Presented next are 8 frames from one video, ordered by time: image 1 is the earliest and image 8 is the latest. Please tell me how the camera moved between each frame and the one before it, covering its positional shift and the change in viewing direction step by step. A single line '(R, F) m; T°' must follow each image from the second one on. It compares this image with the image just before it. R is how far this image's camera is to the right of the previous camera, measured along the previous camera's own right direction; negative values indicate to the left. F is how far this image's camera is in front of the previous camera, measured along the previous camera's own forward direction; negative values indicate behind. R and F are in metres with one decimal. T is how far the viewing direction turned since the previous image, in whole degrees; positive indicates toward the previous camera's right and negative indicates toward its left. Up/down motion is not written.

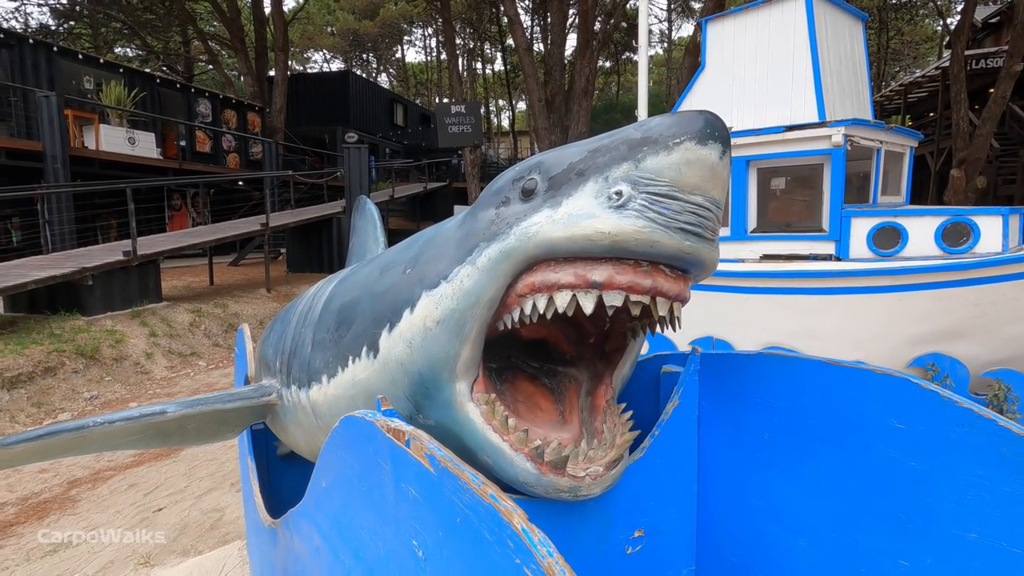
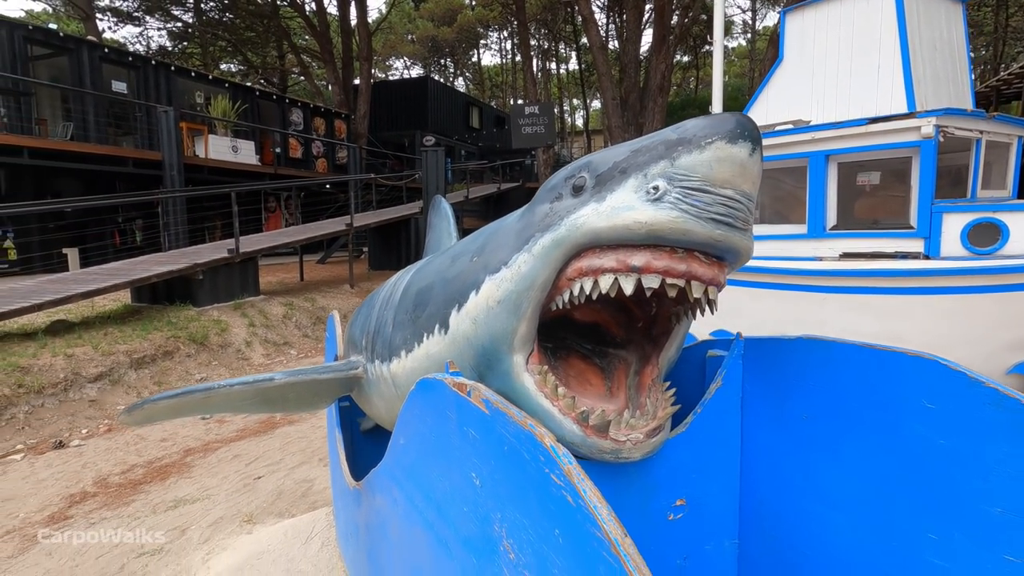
(0.0, -0.1) m; -8°
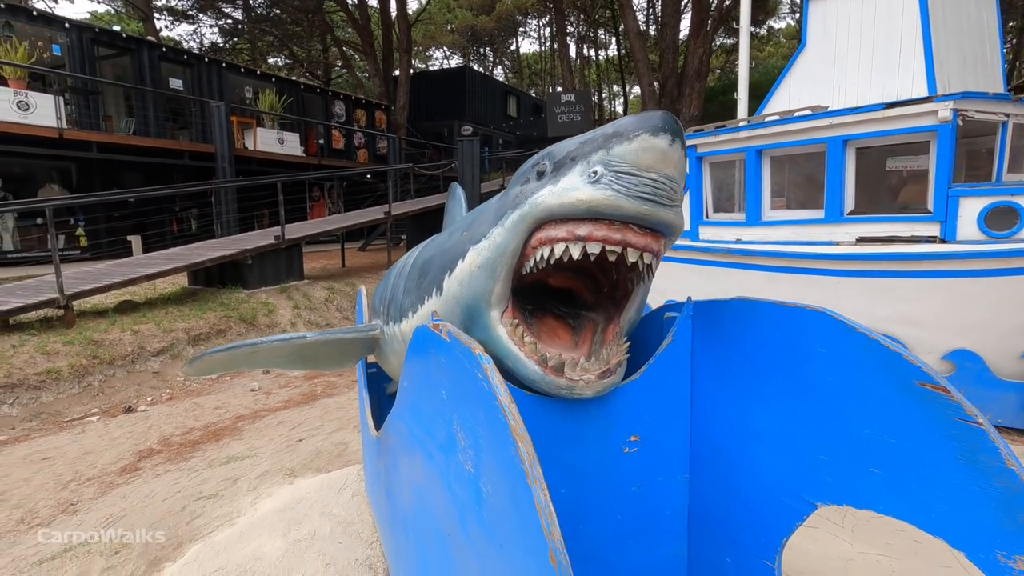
(+0.2, -0.3) m; -4°
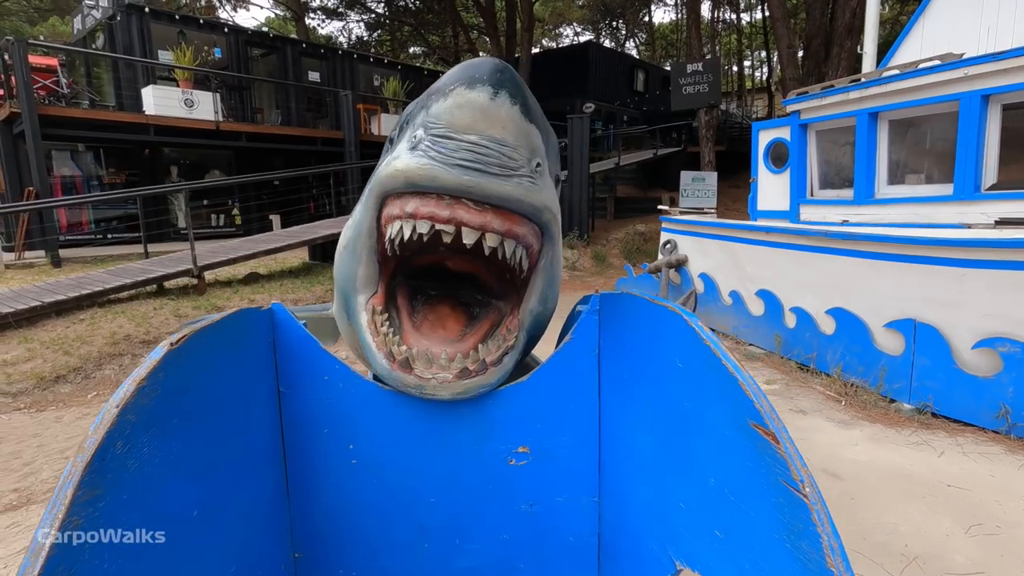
(+0.6, +0.3) m; -14°
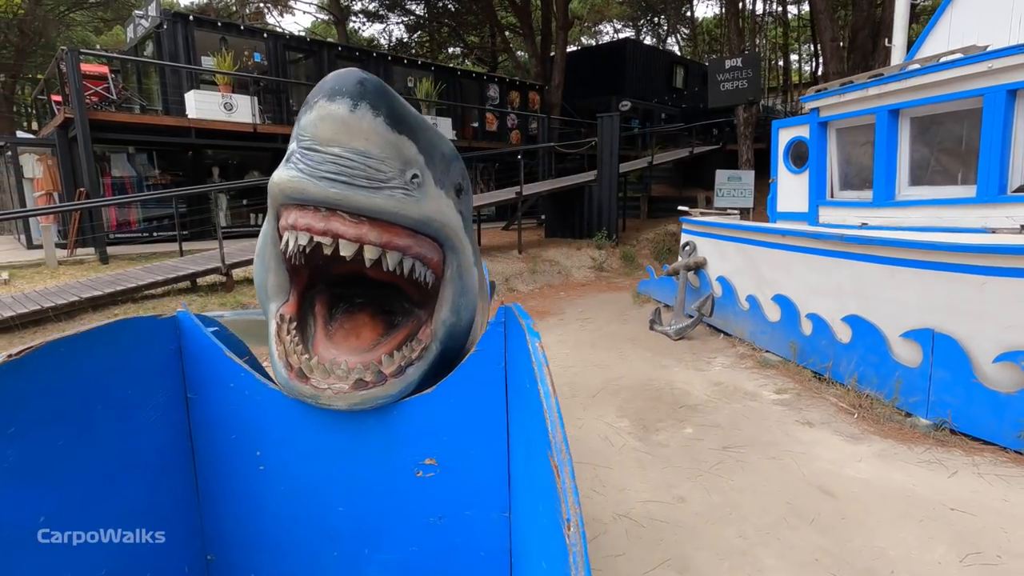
(+0.3, 0.0) m; -4°
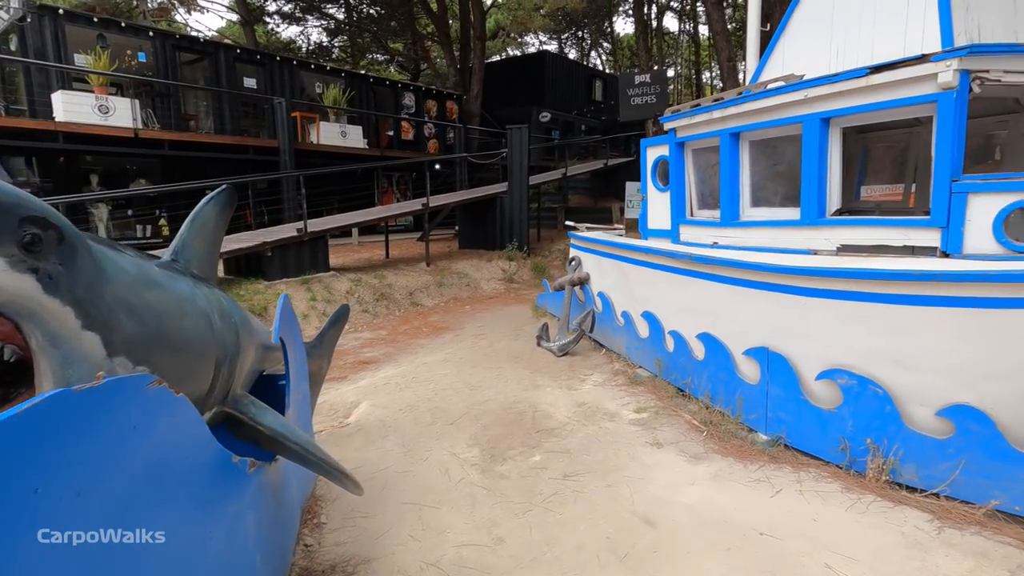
(+0.7, +0.1) m; +7°
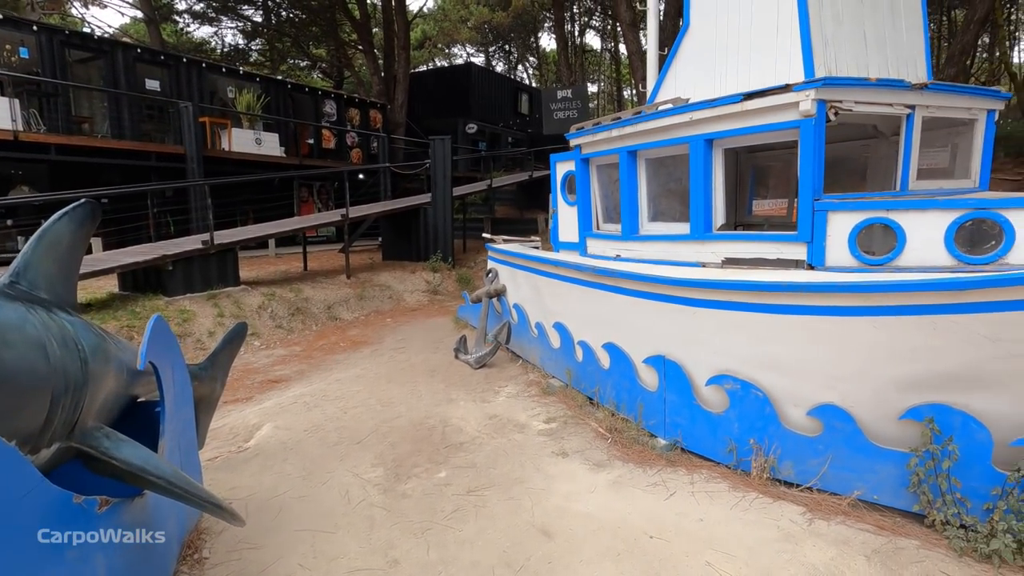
(+0.2, 0.0) m; +7°
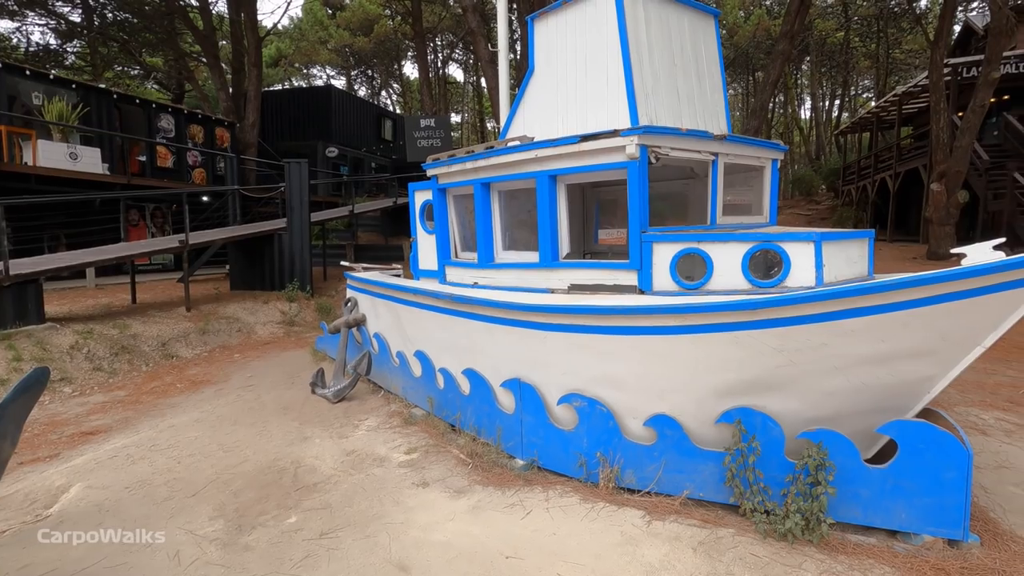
(+0.1, -0.1) m; +14°
